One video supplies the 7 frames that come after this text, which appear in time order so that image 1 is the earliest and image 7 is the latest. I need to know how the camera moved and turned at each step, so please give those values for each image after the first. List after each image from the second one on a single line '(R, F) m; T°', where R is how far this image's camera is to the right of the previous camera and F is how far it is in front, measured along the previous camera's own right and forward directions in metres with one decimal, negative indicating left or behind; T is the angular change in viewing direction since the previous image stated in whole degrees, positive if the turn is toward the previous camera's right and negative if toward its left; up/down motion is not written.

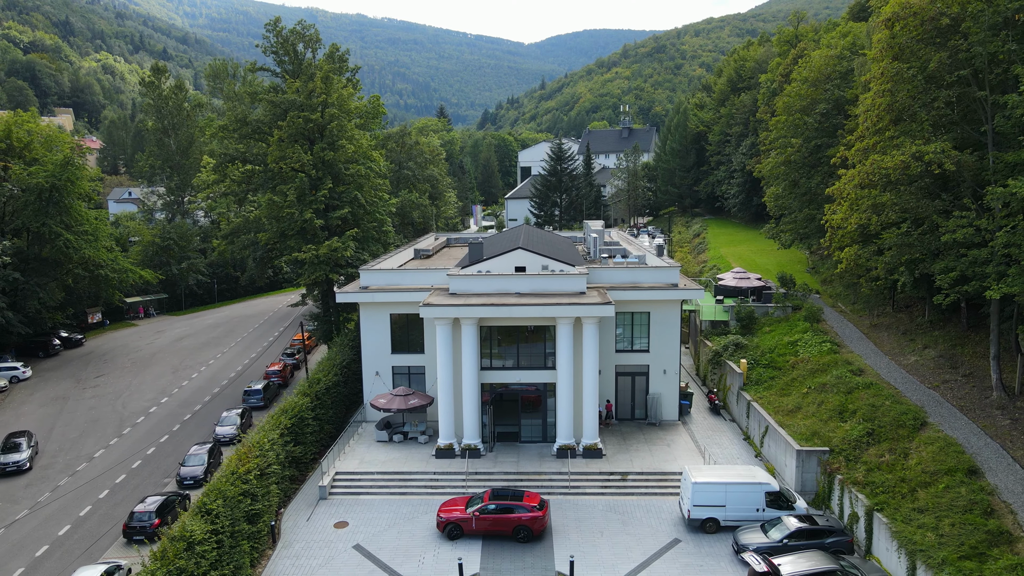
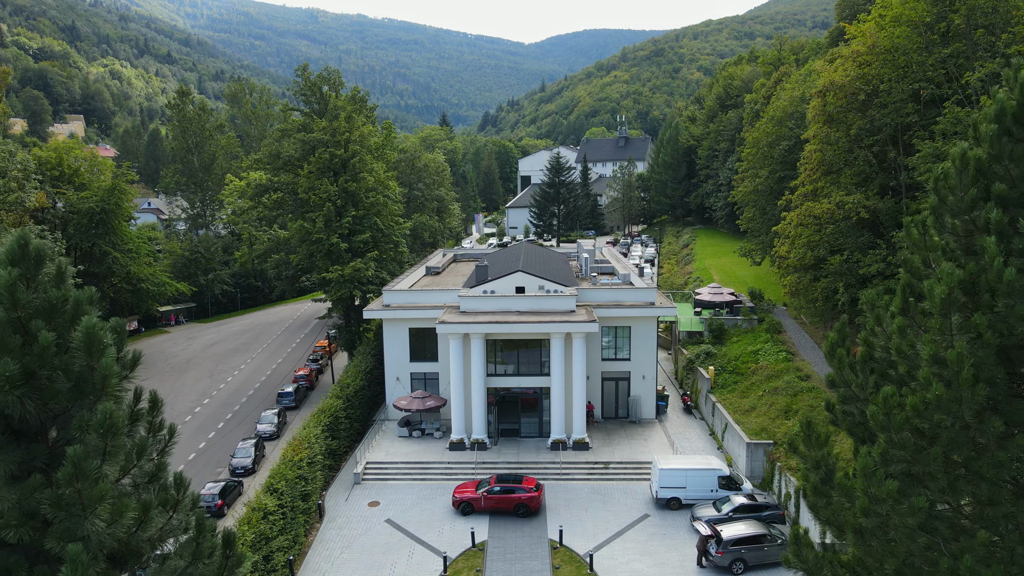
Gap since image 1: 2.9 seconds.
(0.0, -5.0) m; 0°
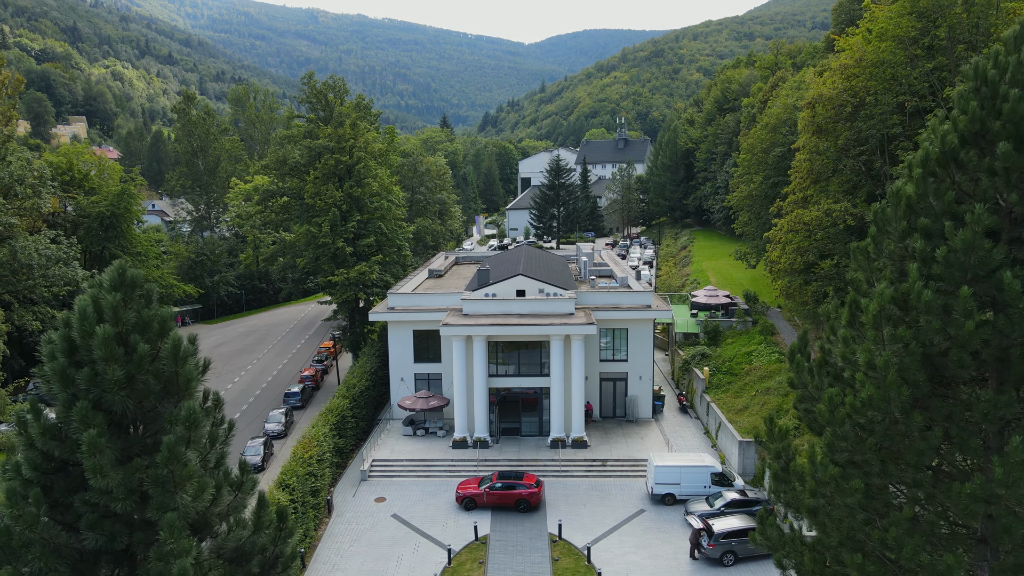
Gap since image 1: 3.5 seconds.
(0.0, -1.1) m; 0°
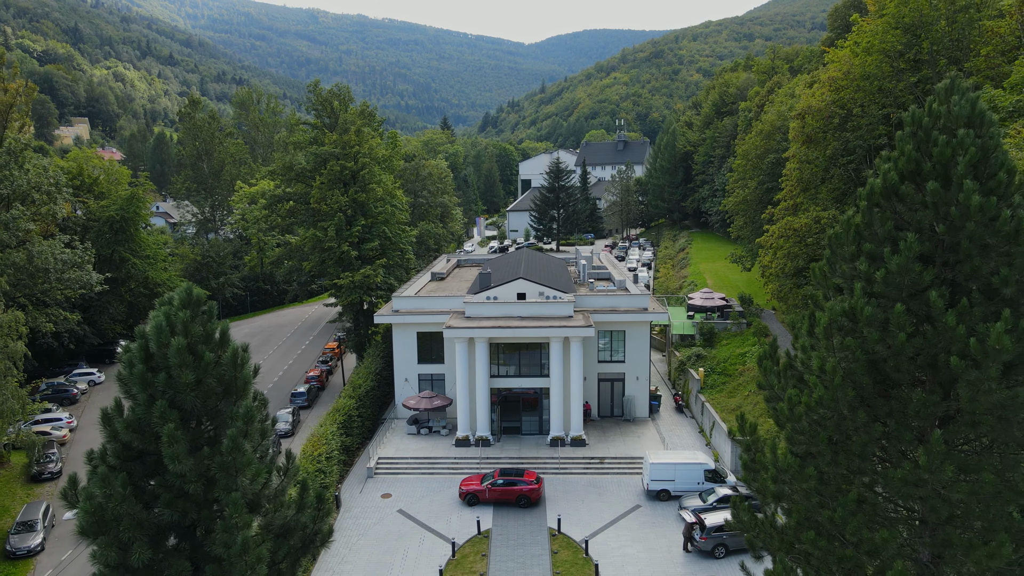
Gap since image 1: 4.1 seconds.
(0.0, -1.1) m; 0°
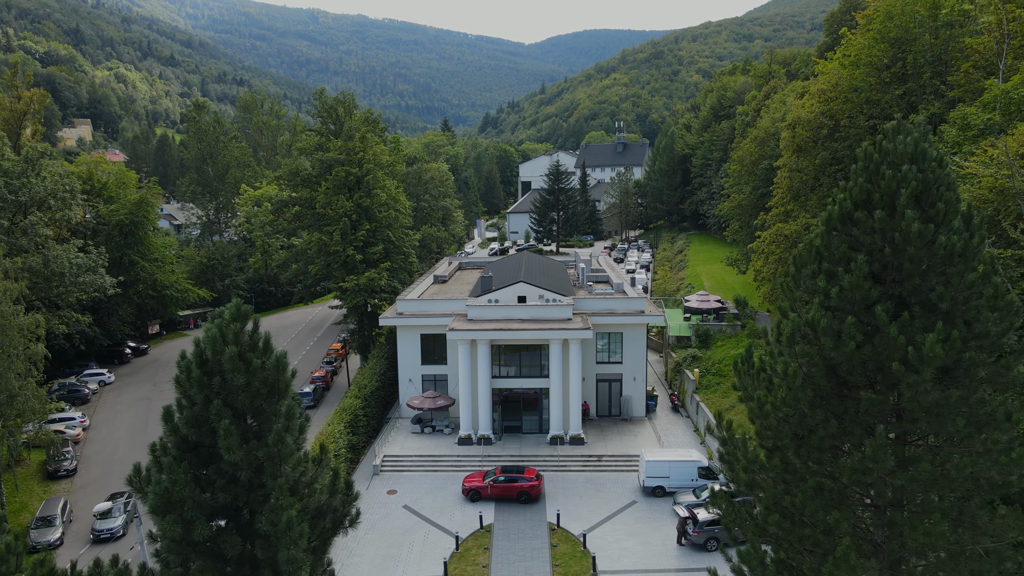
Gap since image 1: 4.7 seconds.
(0.0, -1.1) m; 0°
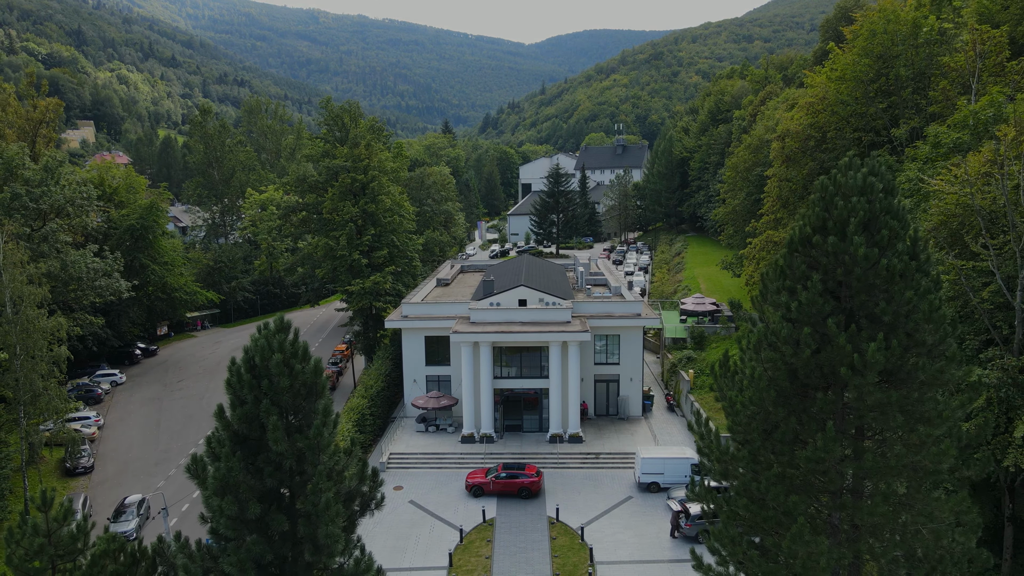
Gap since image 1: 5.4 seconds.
(-0.1, -1.3) m; 0°
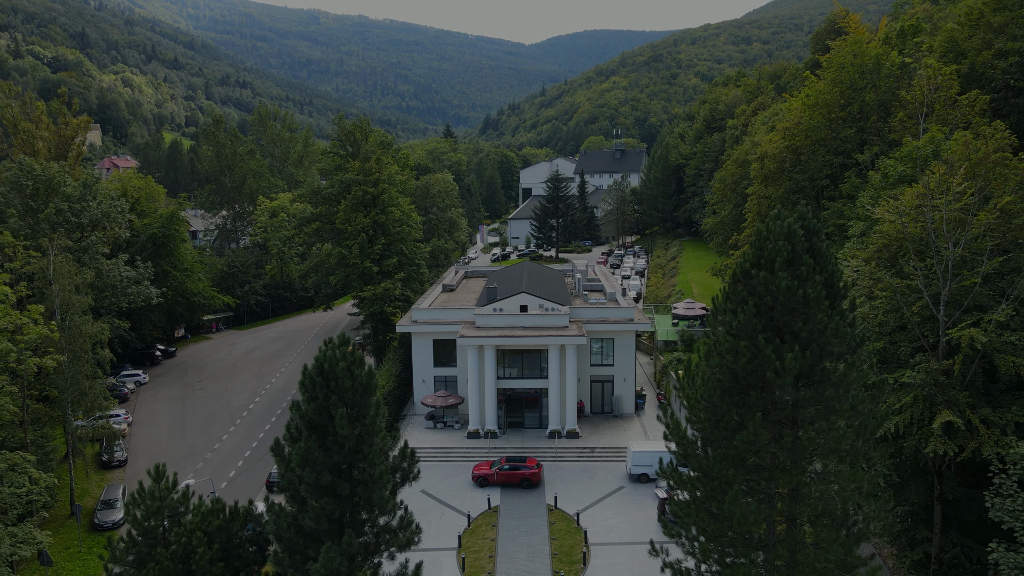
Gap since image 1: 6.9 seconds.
(-0.1, -3.0) m; 0°
